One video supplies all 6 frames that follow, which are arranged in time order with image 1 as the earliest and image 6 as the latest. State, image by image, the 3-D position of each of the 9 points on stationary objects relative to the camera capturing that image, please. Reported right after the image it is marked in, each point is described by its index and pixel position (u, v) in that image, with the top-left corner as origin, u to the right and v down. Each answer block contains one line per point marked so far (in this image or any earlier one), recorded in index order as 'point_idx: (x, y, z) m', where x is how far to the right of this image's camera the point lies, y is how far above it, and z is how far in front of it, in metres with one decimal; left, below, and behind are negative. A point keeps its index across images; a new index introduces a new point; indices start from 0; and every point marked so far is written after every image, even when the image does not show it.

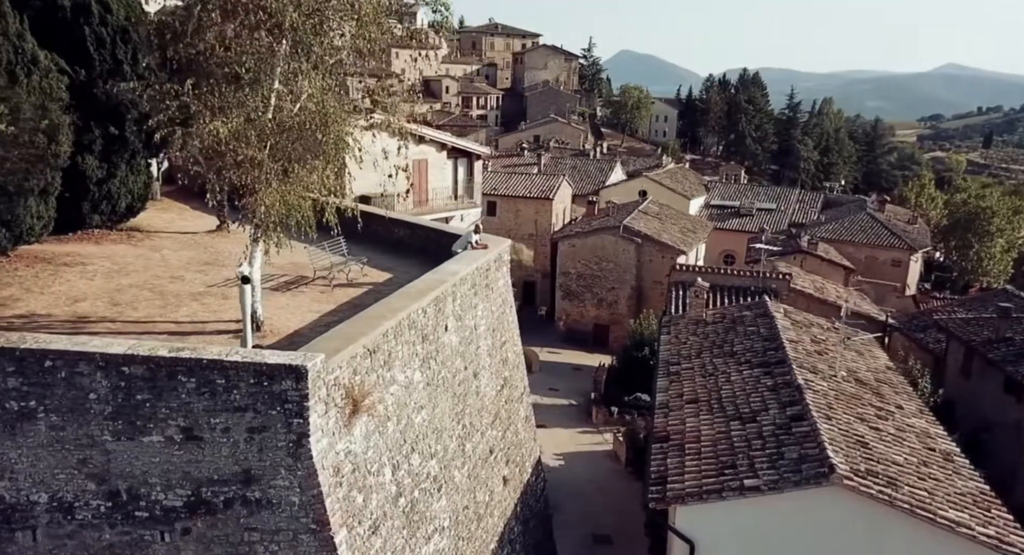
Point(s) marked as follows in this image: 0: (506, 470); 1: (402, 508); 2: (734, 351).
0: (-0.1, -3.3, +14.3) m
1: (-1.4, -2.9, +10.4) m
2: (+4.9, -1.7, +18.1) m
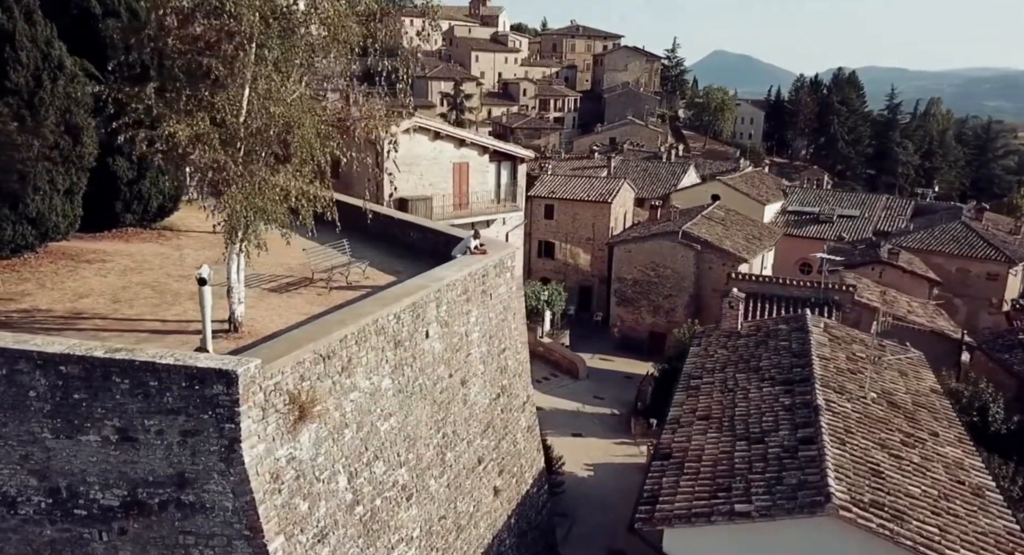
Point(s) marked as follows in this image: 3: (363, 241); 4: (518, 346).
0: (-0.2, -3.4, +14.0) m
1: (-1.9, -3.0, +10.3) m
2: (+5.2, -1.9, +17.2) m
3: (-3.2, +0.8, +17.5) m
4: (+0.1, -1.3, +15.0) m
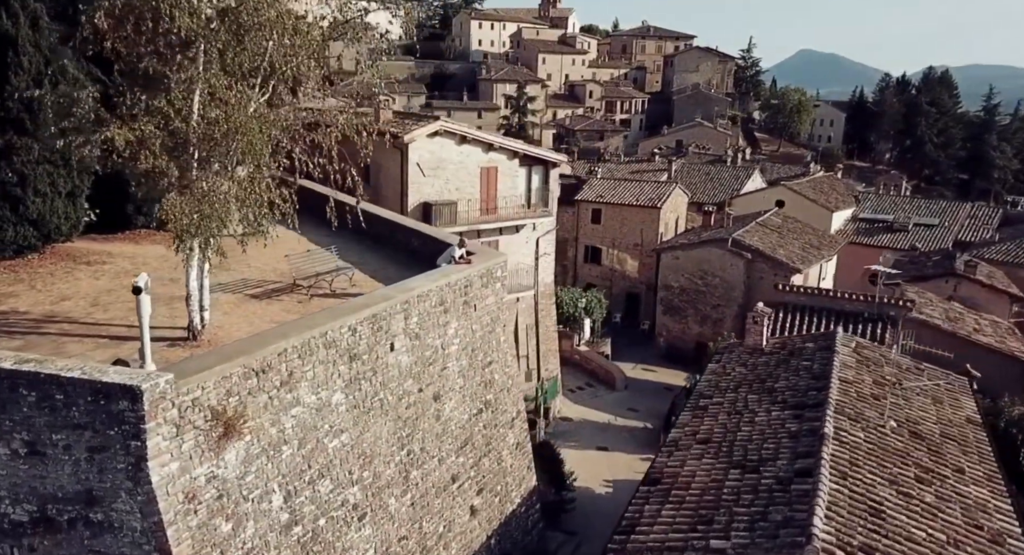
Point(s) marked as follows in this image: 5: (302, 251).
0: (-0.6, -3.6, +13.5) m
1: (-2.6, -3.1, +9.9) m
2: (+5.1, -2.2, +16.1) m
3: (-3.1, +0.6, +17.2) m
4: (-0.1, -1.5, +14.4) m
5: (-4.2, +0.5, +16.5) m
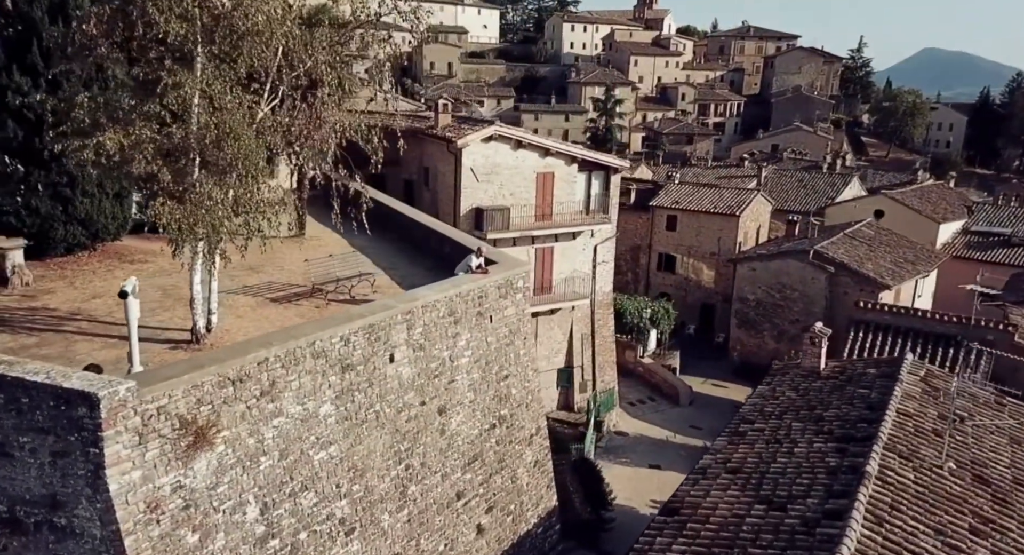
0: (-0.4, -3.8, +13.0) m
1: (-2.8, -3.2, +9.8) m
2: (+5.6, -2.5, +15.0) m
3: (-2.3, +0.5, +17.0) m
4: (+0.2, -1.6, +13.9) m
5: (-3.6, +0.4, +16.5) m
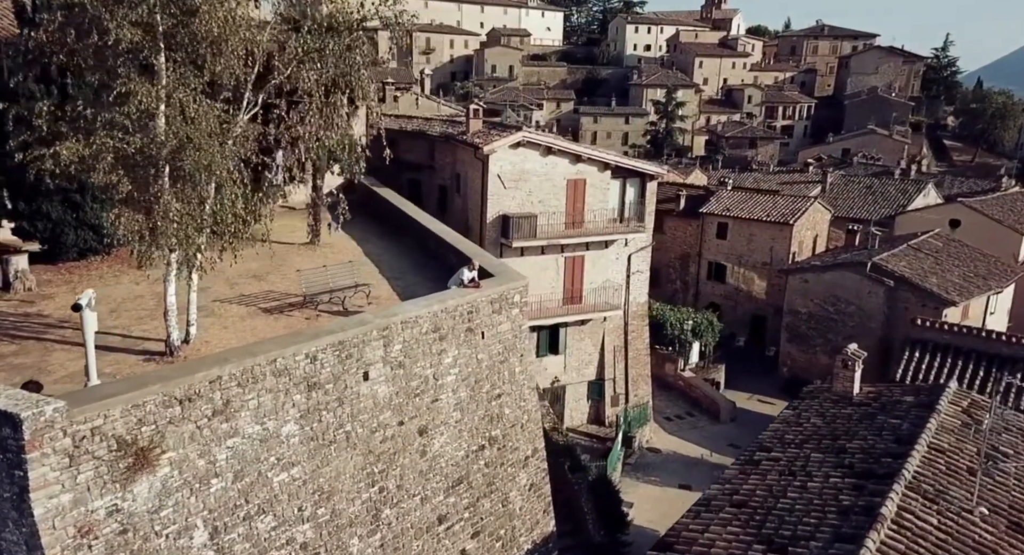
0: (-0.6, -4.0, +12.4) m
1: (-3.3, -3.4, +9.4) m
2: (+5.6, -2.9, +13.9) m
3: (-2.1, +0.3, +16.6) m
4: (+0.1, -1.9, +13.3) m
5: (-3.4, +0.3, +16.2) m
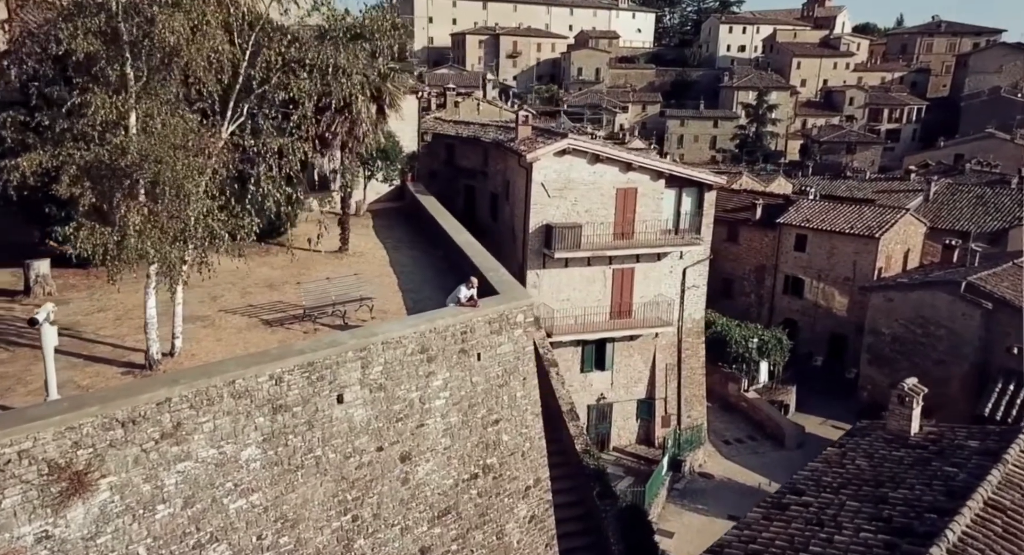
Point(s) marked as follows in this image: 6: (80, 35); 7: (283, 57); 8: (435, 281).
0: (-0.7, -4.3, +11.7) m
1: (-3.8, -3.6, +9.1) m
2: (+5.6, -3.3, +12.4) m
3: (-1.6, +0.1, +16.0) m
4: (+0.1, -2.2, +12.5) m
5: (-2.9, +0.1, +15.8) m
6: (-4.7, +2.7, +9.0) m
7: (-2.9, +2.8, +10.4) m
8: (-1.4, -0.1, +15.6) m
